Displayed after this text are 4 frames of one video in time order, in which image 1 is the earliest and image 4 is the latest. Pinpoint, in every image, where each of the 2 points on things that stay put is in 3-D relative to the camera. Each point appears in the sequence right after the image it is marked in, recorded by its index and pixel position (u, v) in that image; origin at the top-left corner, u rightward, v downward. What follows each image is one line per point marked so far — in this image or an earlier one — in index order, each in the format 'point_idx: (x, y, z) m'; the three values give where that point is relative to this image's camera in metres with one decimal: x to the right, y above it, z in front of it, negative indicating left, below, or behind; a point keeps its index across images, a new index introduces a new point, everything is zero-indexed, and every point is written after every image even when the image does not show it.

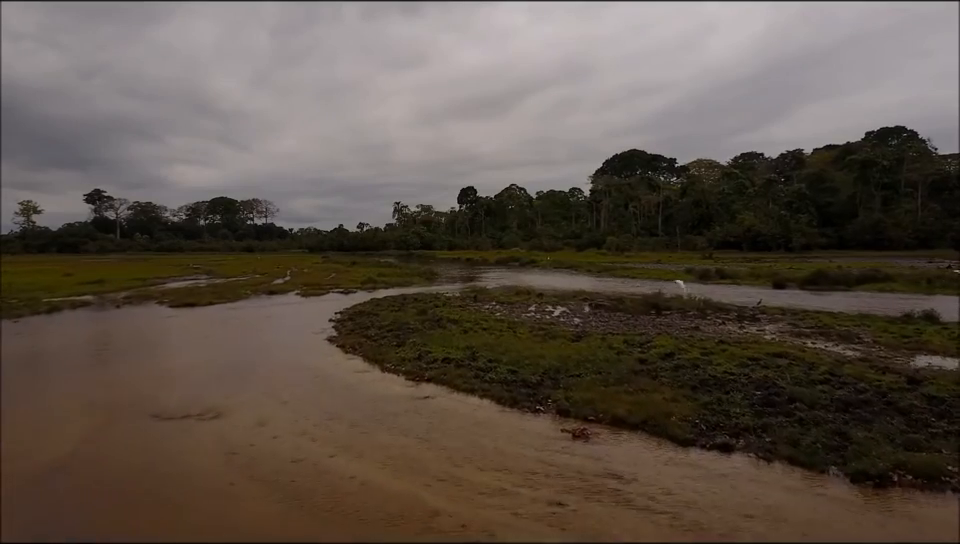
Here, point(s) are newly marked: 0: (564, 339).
0: (+2.5, -2.1, +16.3) m
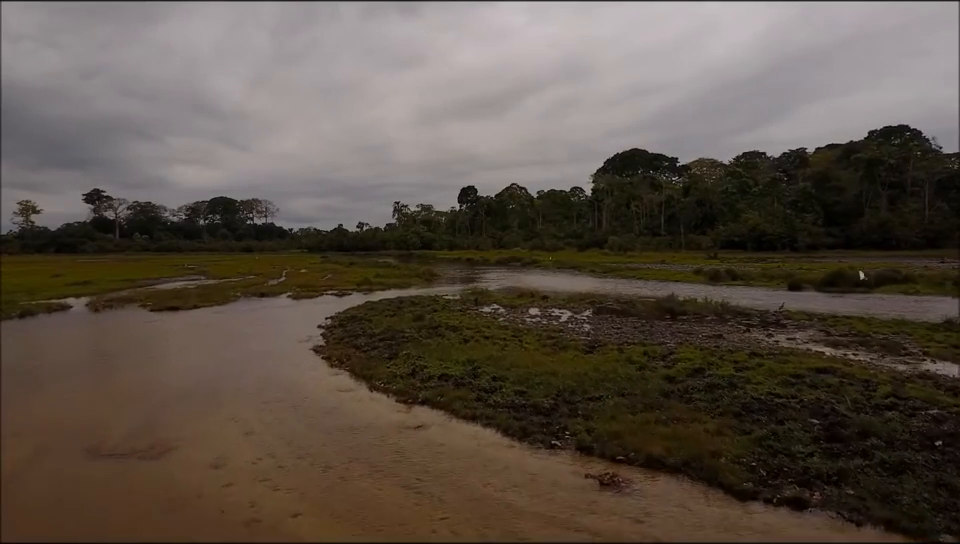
0: (+2.6, -2.2, +14.5) m
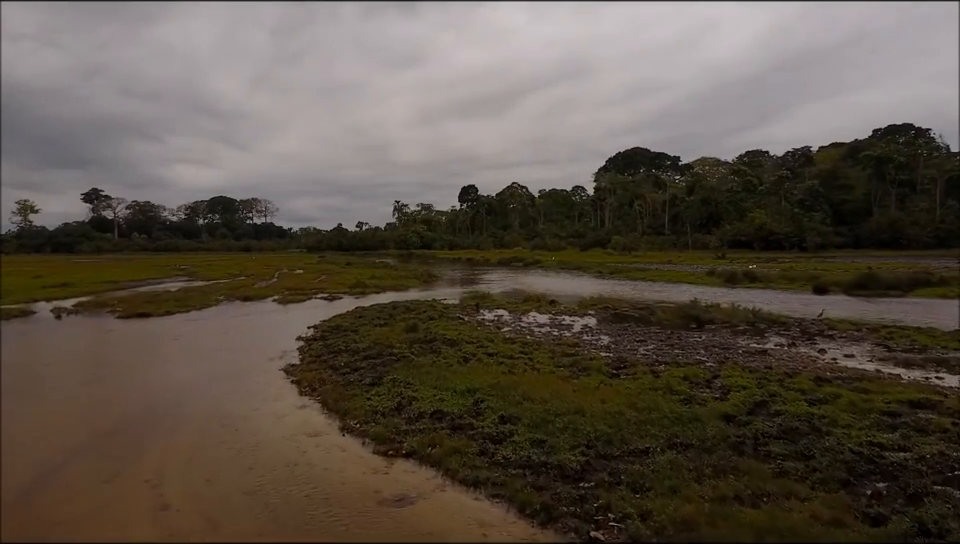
0: (+2.7, -2.3, +11.9) m
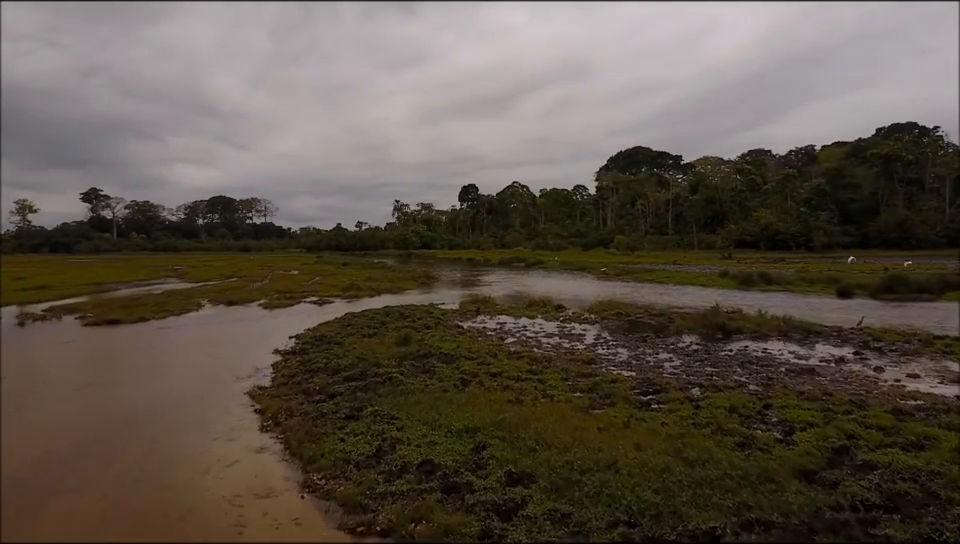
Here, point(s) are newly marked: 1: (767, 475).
0: (+2.7, -2.5, +9.7) m
1: (+3.6, -2.6, +6.7) m
